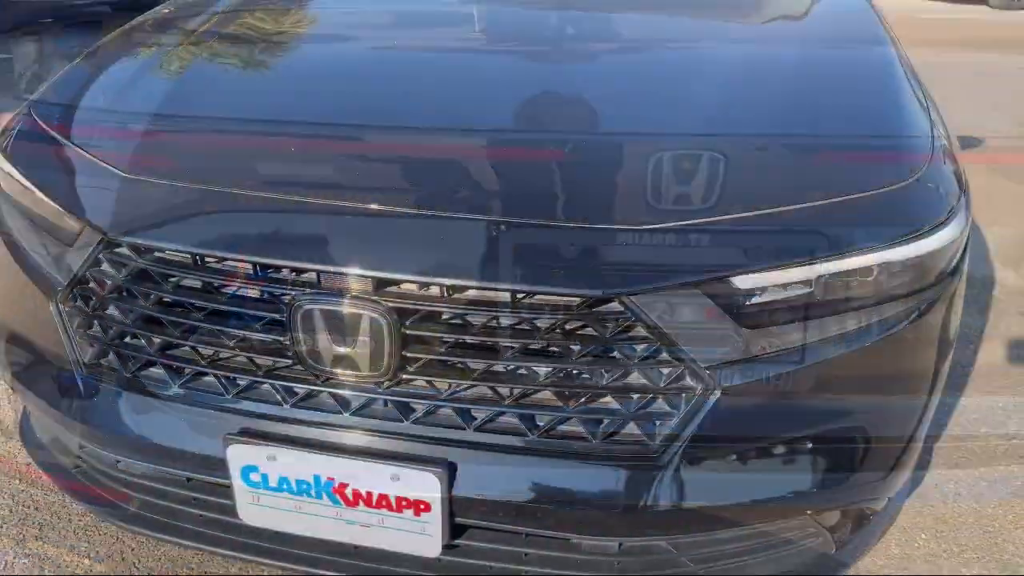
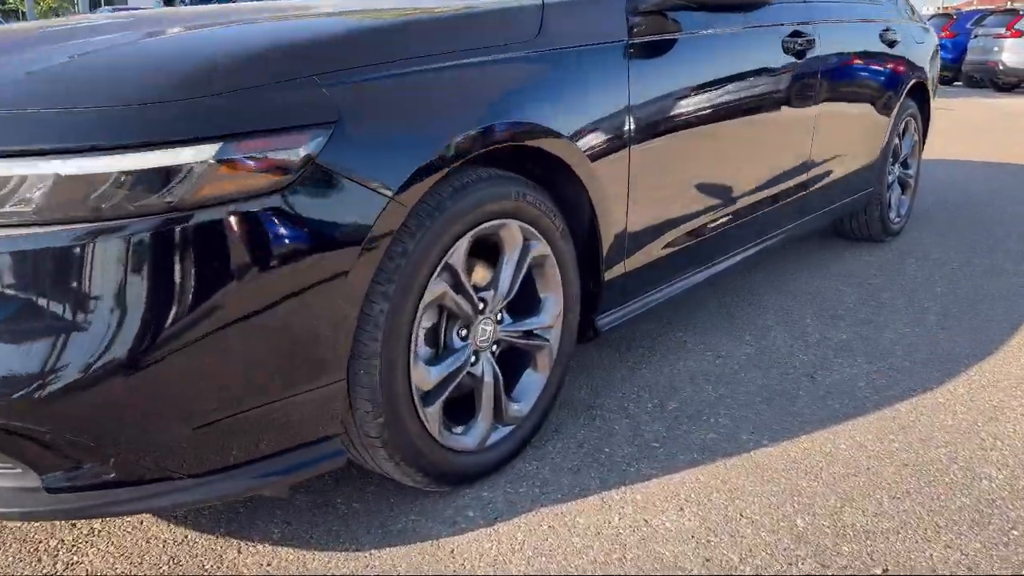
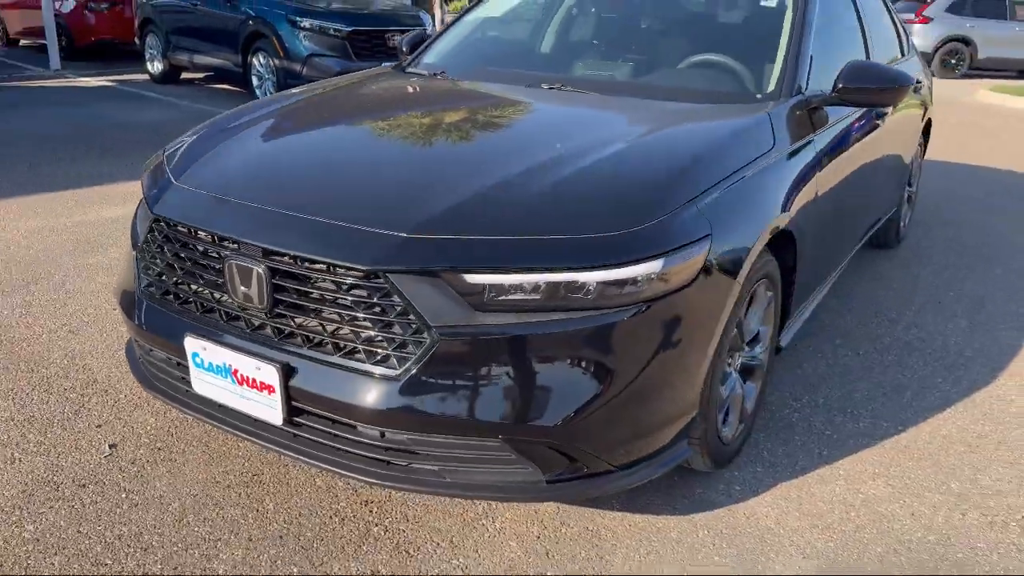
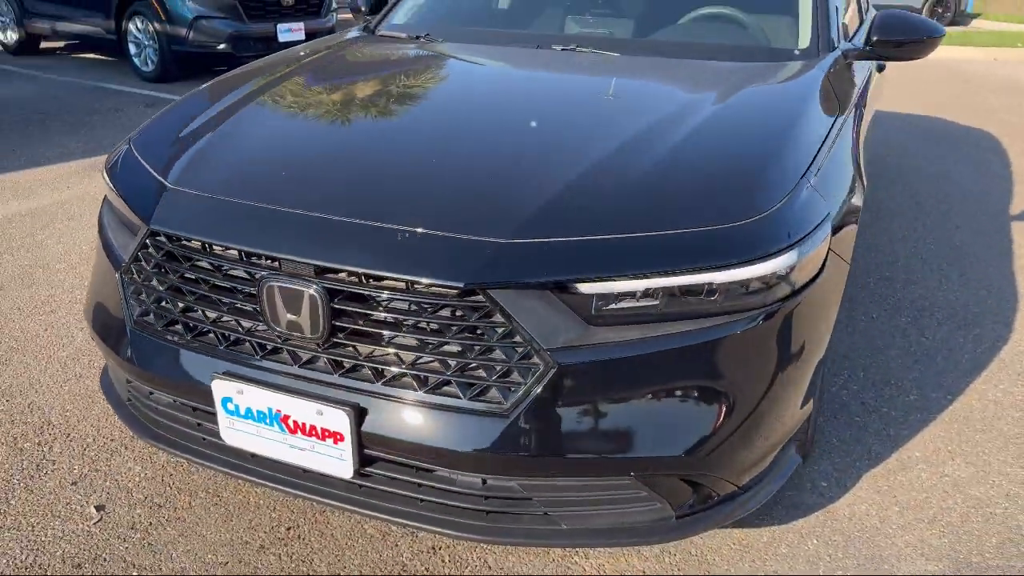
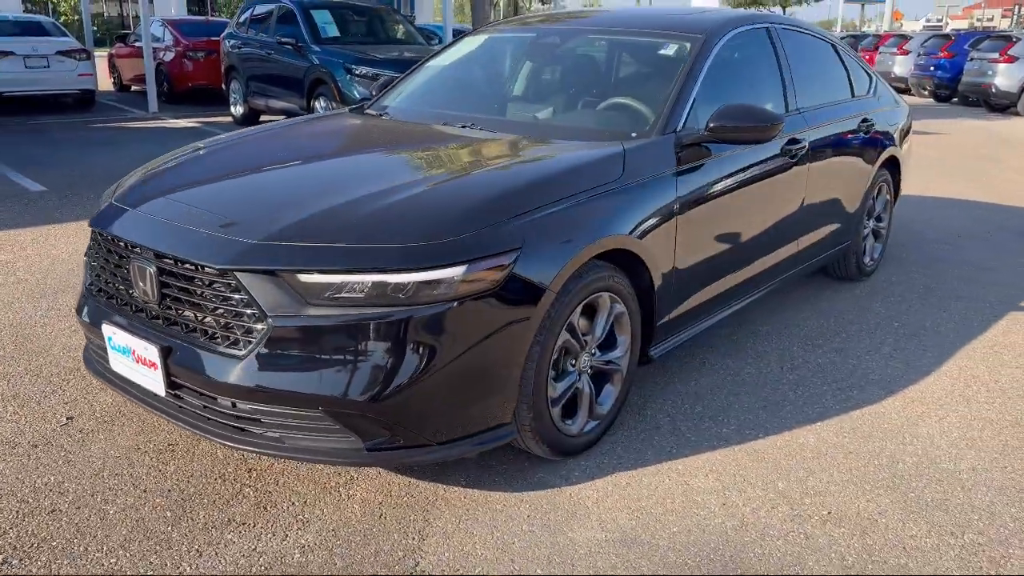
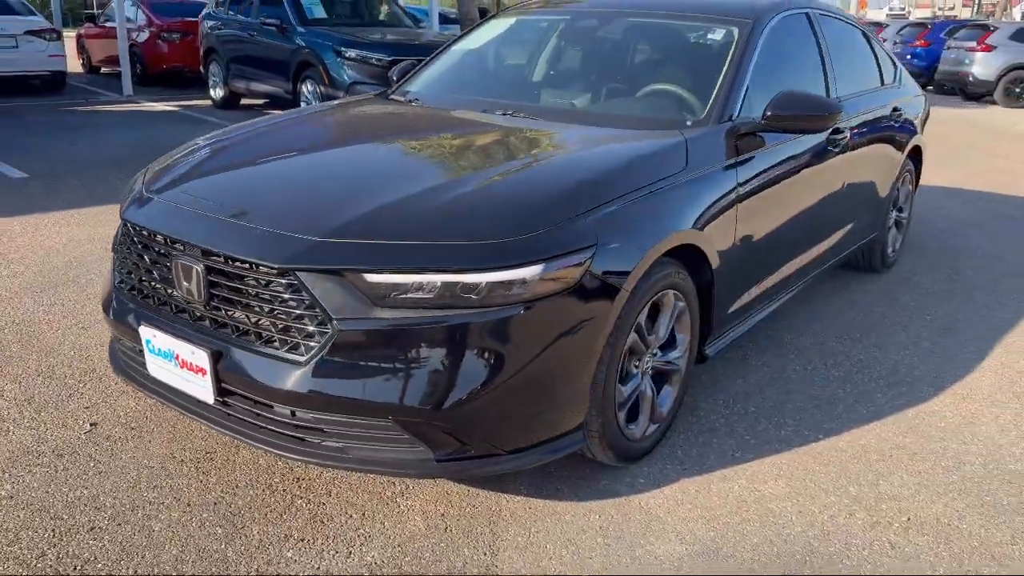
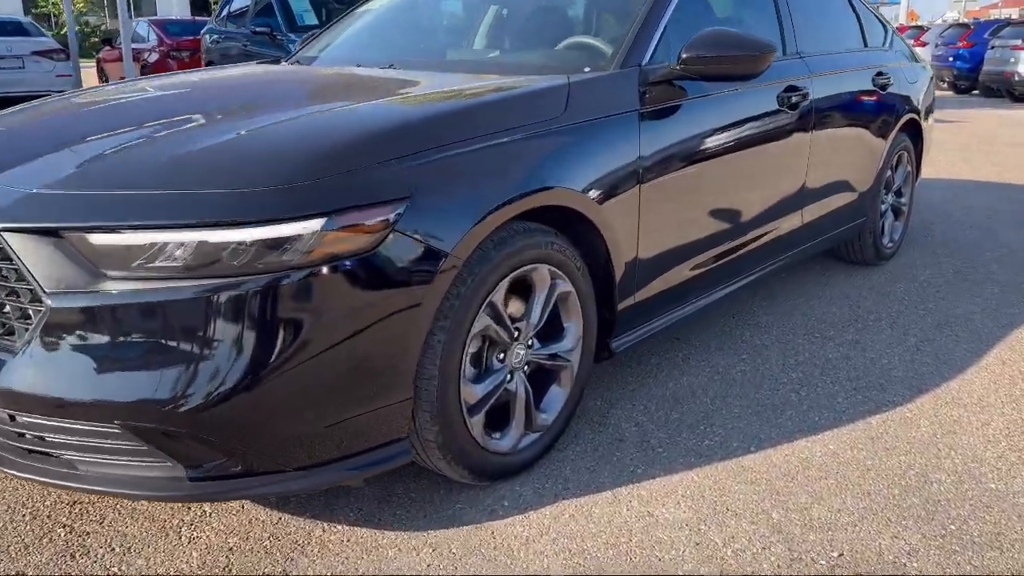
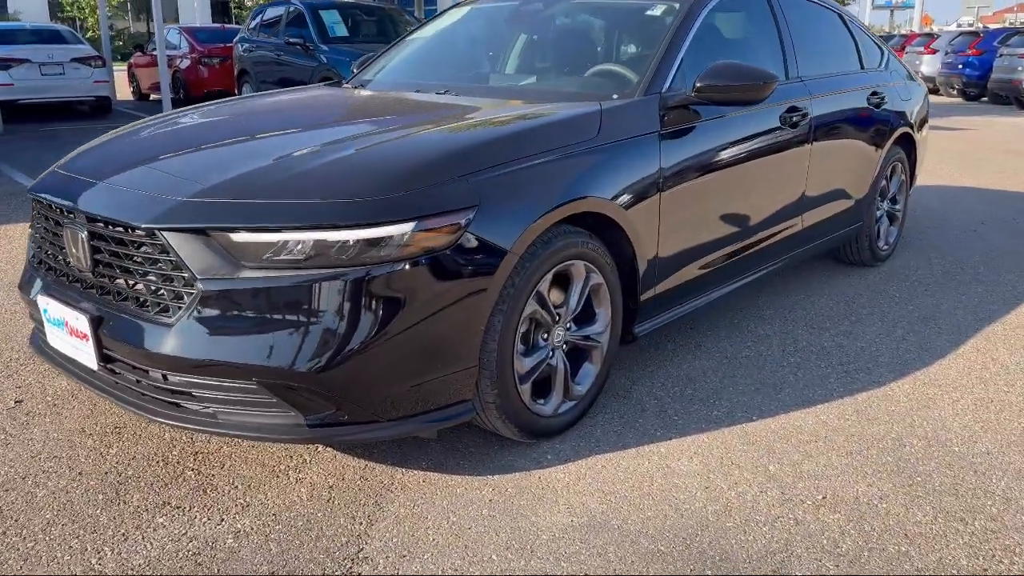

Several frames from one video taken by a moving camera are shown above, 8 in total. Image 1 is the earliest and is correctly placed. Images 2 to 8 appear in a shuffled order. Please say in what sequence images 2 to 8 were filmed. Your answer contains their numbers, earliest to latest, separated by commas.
4, 3, 6, 5, 8, 7, 2
